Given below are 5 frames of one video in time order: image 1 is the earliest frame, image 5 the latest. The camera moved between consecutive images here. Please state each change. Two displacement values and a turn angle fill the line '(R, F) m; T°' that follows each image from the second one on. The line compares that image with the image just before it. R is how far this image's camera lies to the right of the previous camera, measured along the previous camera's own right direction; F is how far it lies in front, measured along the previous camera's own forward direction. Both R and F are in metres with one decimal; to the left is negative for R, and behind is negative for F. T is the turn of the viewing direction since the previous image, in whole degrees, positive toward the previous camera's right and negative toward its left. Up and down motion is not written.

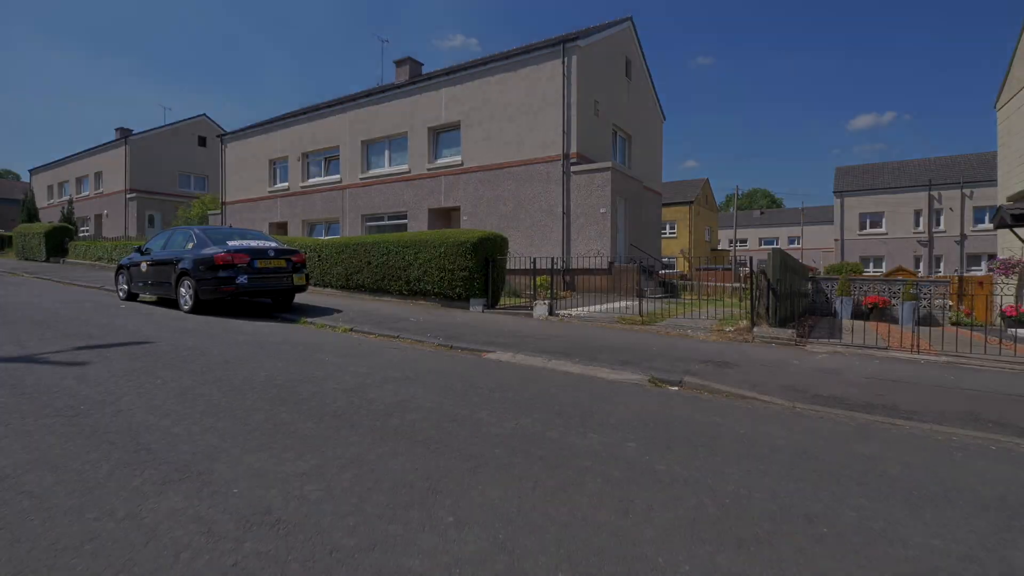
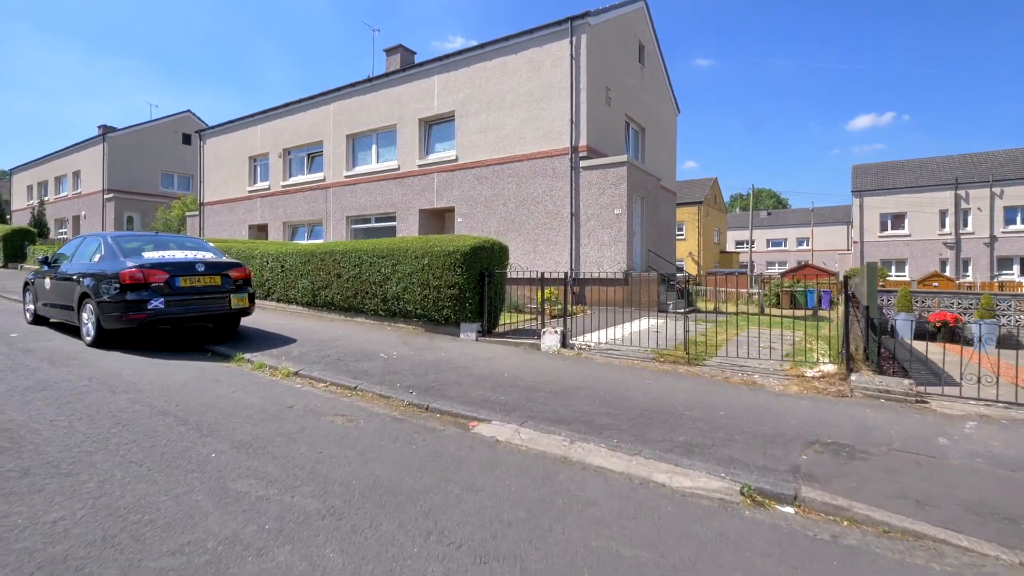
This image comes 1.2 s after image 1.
(0.0, +2.2) m; 0°
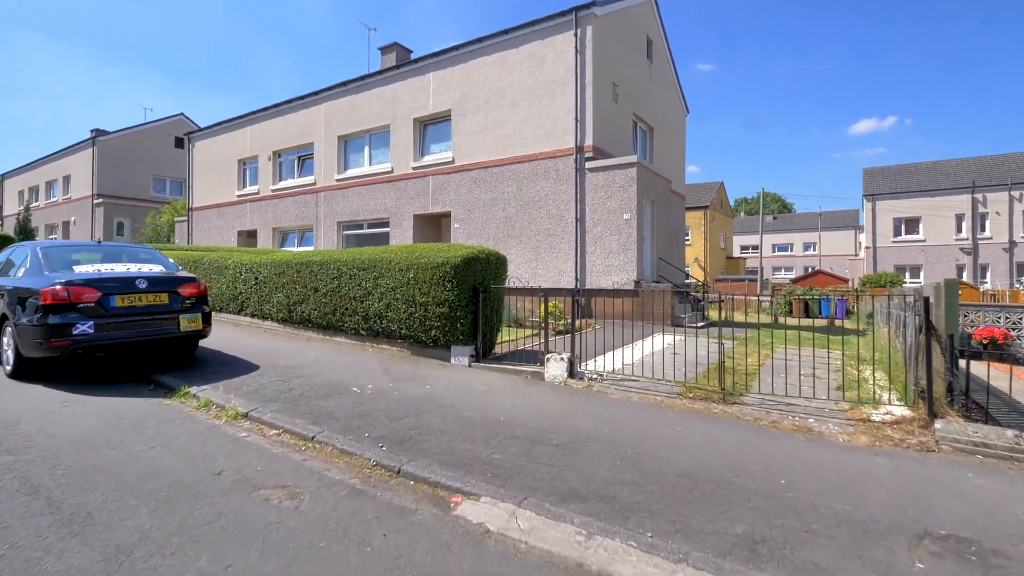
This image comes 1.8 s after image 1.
(0.0, +1.1) m; 0°
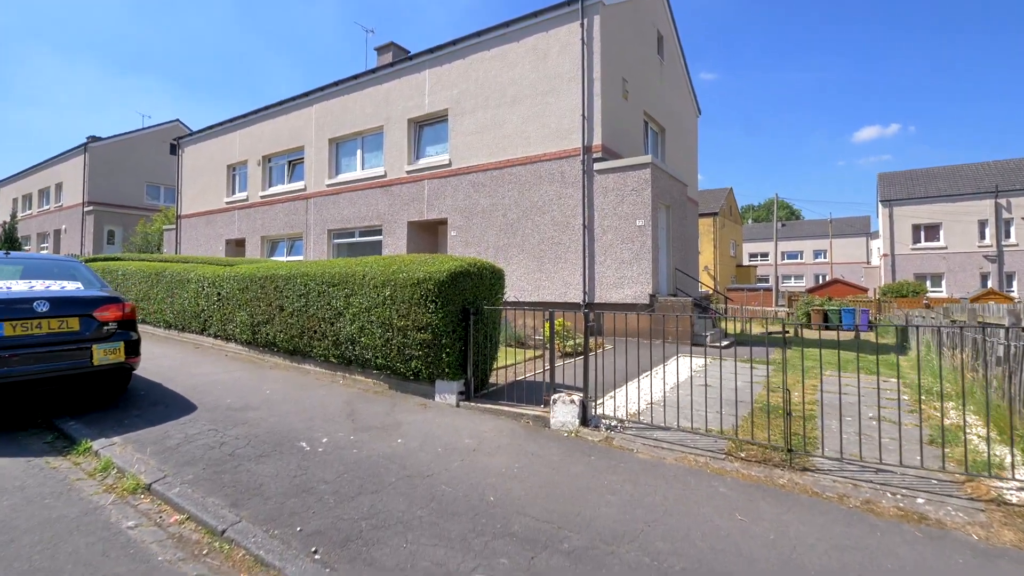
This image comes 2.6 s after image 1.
(+0.1, +1.3) m; 0°
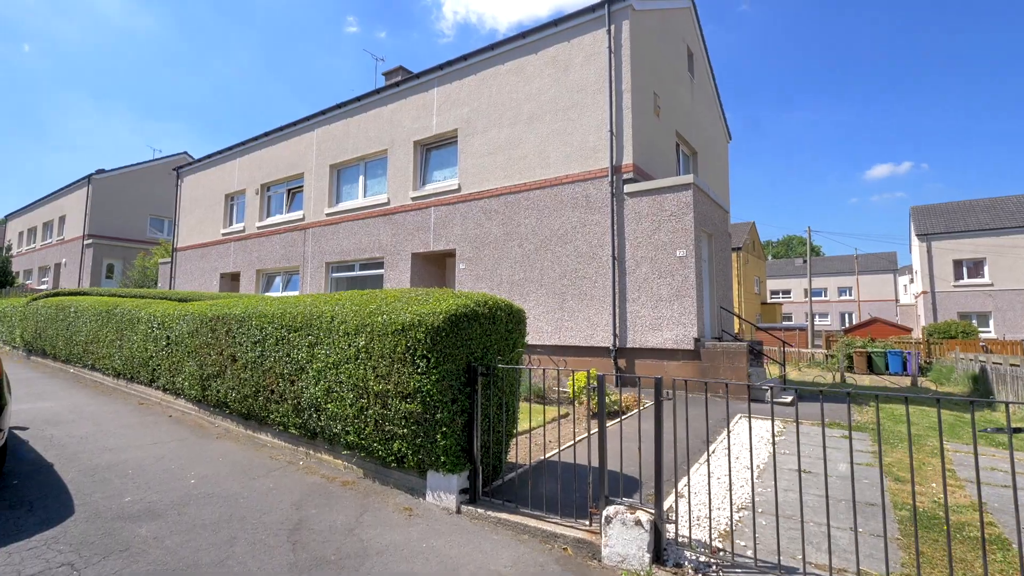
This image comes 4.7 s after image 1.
(-0.1, +1.8) m; -1°
